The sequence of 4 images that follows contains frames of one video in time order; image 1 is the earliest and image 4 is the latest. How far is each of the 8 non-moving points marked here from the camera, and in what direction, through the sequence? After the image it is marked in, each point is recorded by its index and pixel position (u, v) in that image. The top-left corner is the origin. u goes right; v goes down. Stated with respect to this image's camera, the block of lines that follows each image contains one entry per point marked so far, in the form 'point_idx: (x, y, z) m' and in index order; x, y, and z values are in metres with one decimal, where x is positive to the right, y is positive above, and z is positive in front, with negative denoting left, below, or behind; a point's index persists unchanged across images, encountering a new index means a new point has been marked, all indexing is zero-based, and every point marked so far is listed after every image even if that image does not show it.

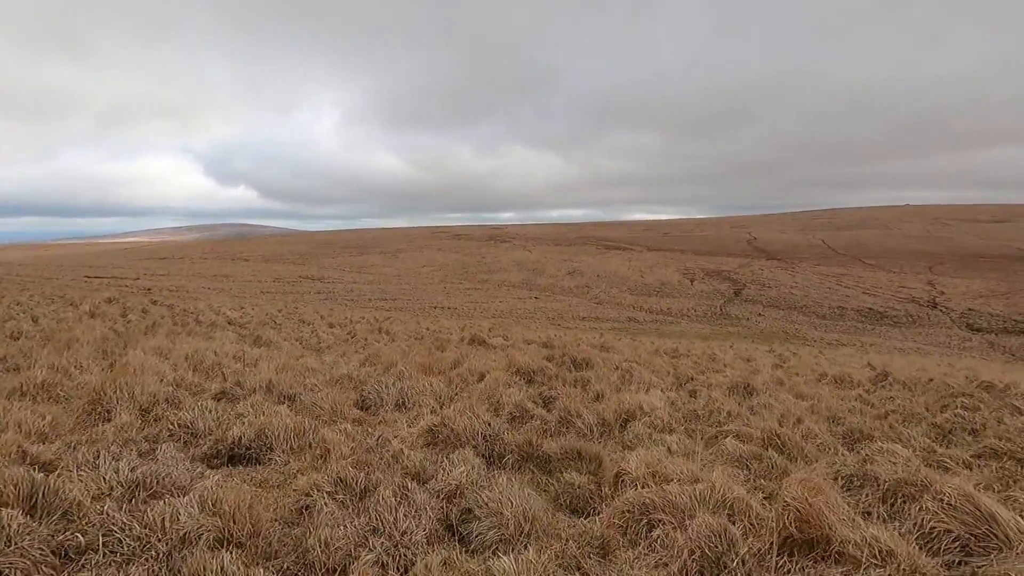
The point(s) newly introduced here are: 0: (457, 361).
0: (-0.6, -0.9, +8.0) m
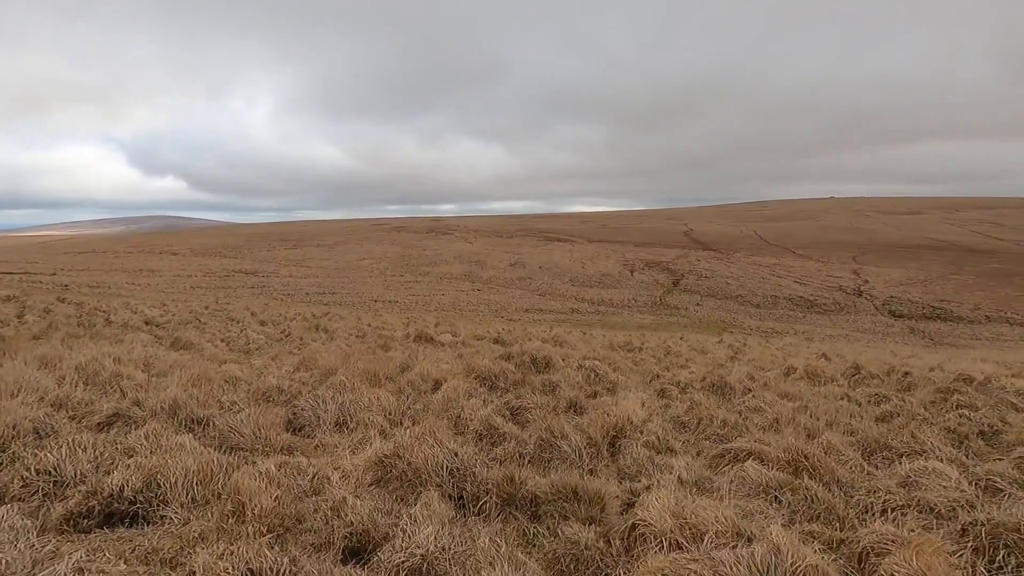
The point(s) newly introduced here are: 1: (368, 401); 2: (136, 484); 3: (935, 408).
0: (-1.1, -0.8, +7.1) m
1: (-1.0, -0.8, +4.7) m
2: (-1.6, -0.8, +2.8) m
3: (+3.7, -1.0, +5.8) m
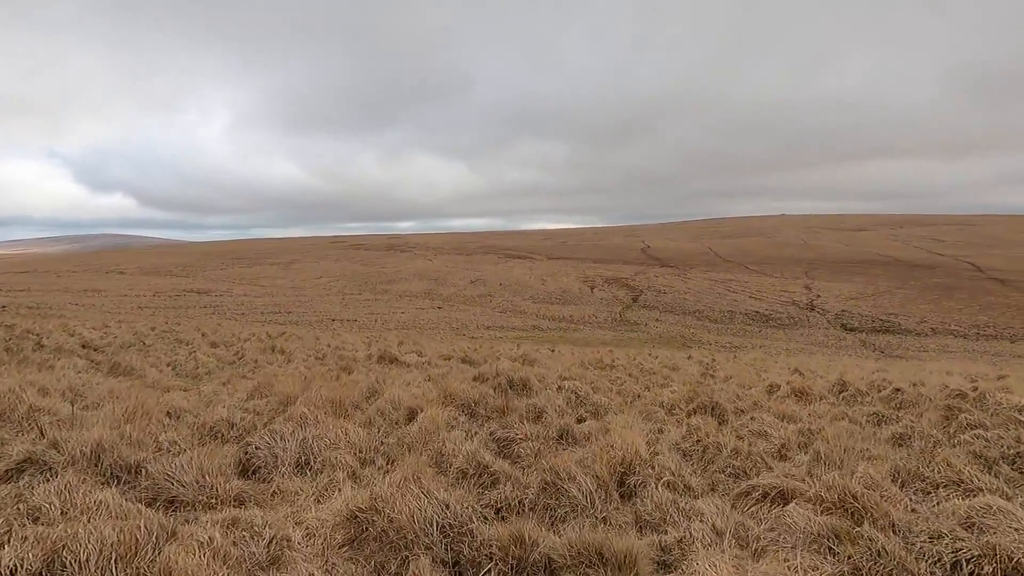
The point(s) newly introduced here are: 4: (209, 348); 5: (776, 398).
0: (-1.3, -1.0, +6.4) m
1: (-1.1, -0.9, +4.1) m
2: (-1.5, -0.9, +2.2) m
3: (+3.5, -1.1, +5.4) m
4: (-5.9, -1.2, +12.9) m
5: (+3.1, -1.3, +7.8) m
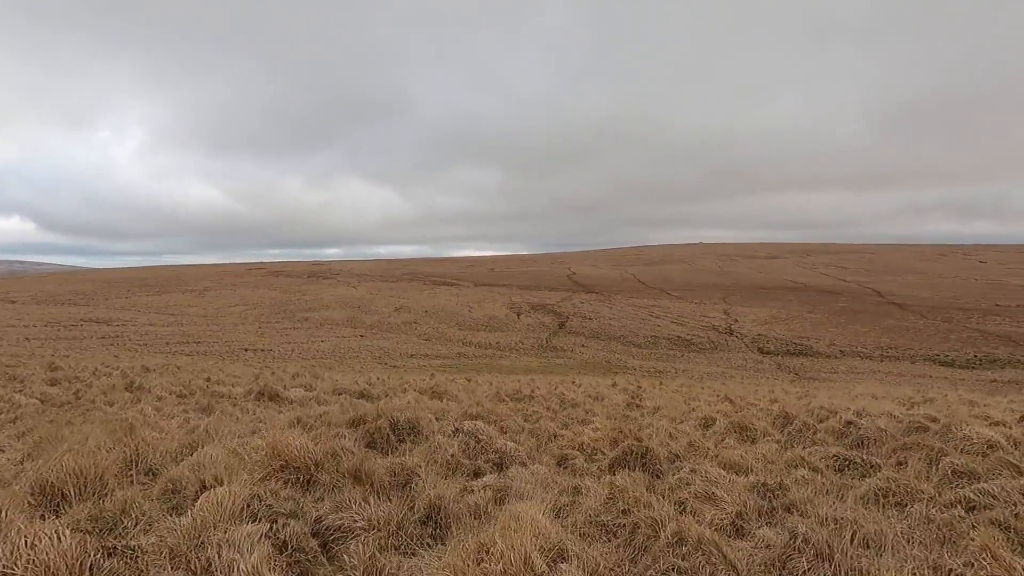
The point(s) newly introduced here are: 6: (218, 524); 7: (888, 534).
0: (-2.3, -1.1, +4.7) m
1: (-1.8, -0.9, +2.4) m
2: (-2.0, -0.8, +0.5) m
3: (+2.7, -1.2, +4.2) m
4: (-7.5, -1.6, +10.7) m
5: (+2.0, -1.5, +6.6) m
6: (-1.2, -1.0, +2.8) m
7: (+1.8, -1.1, +3.1) m
